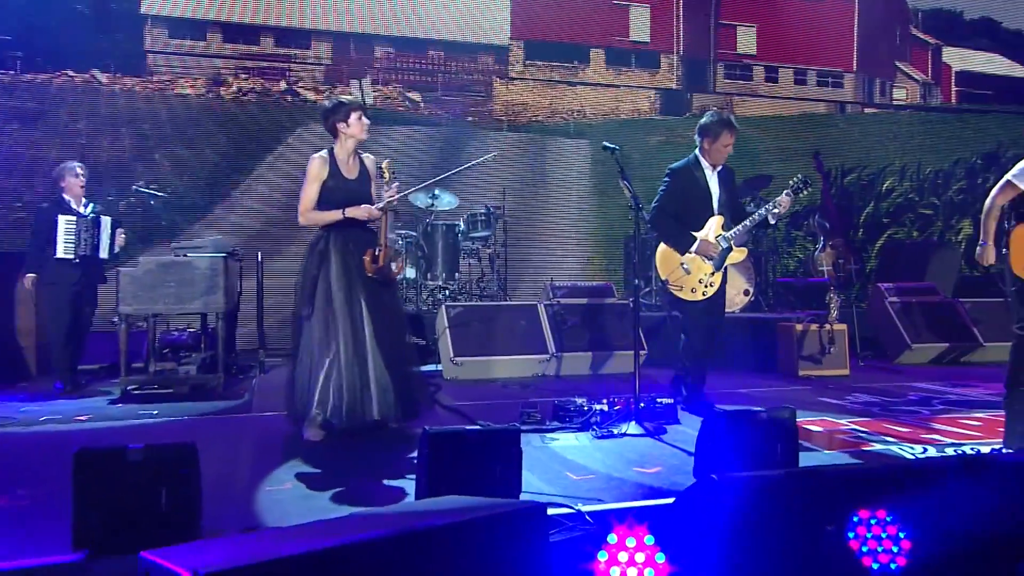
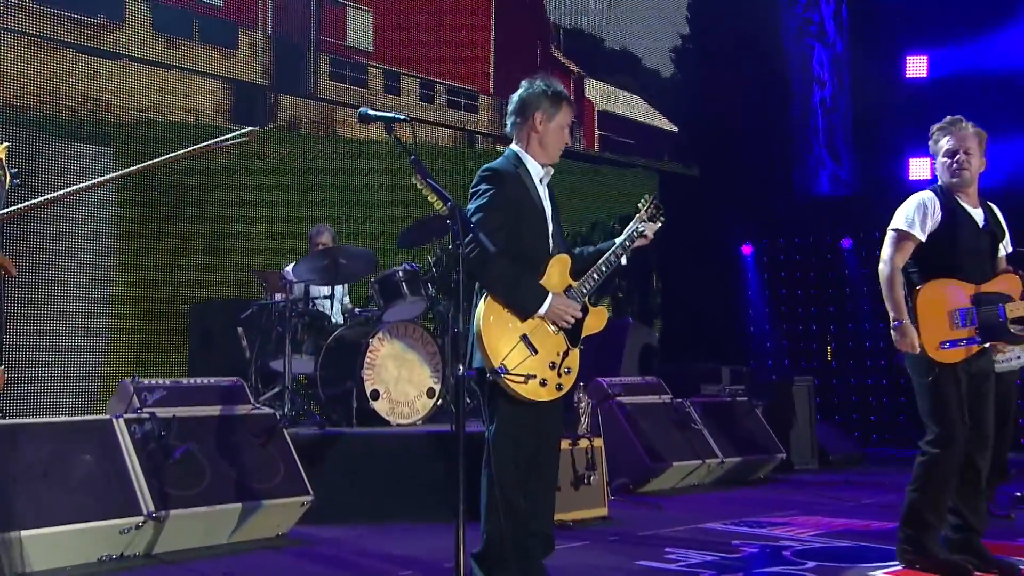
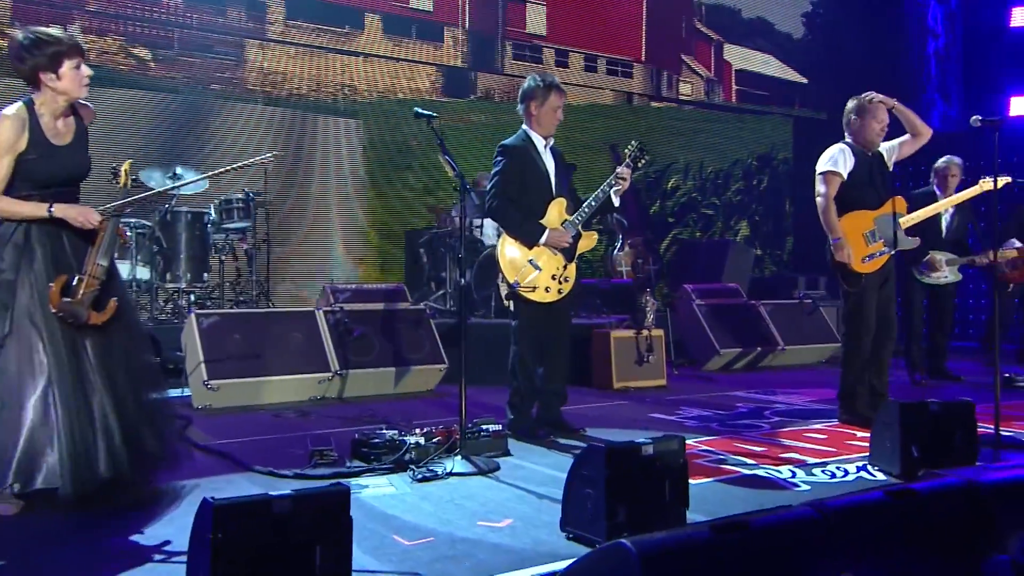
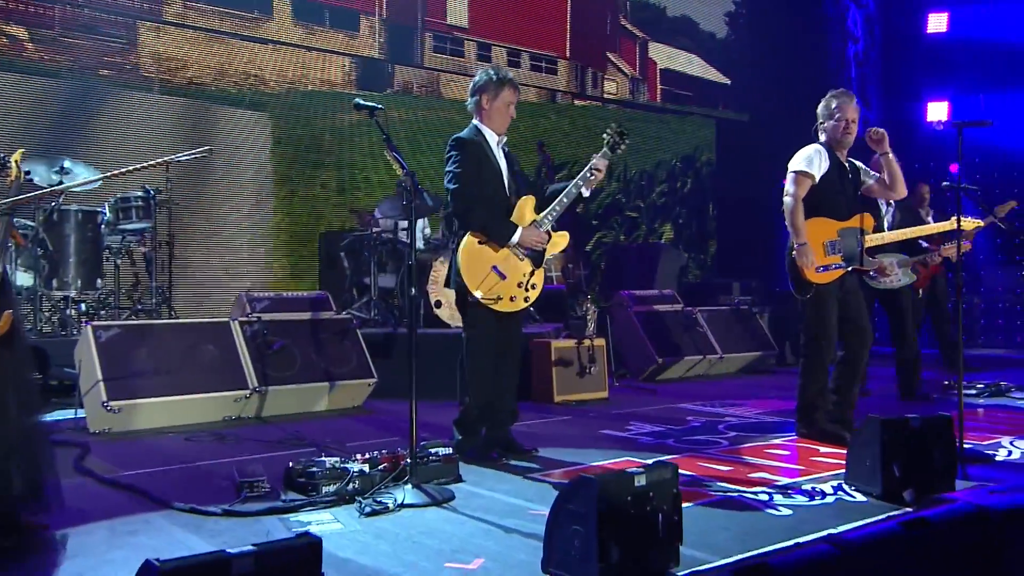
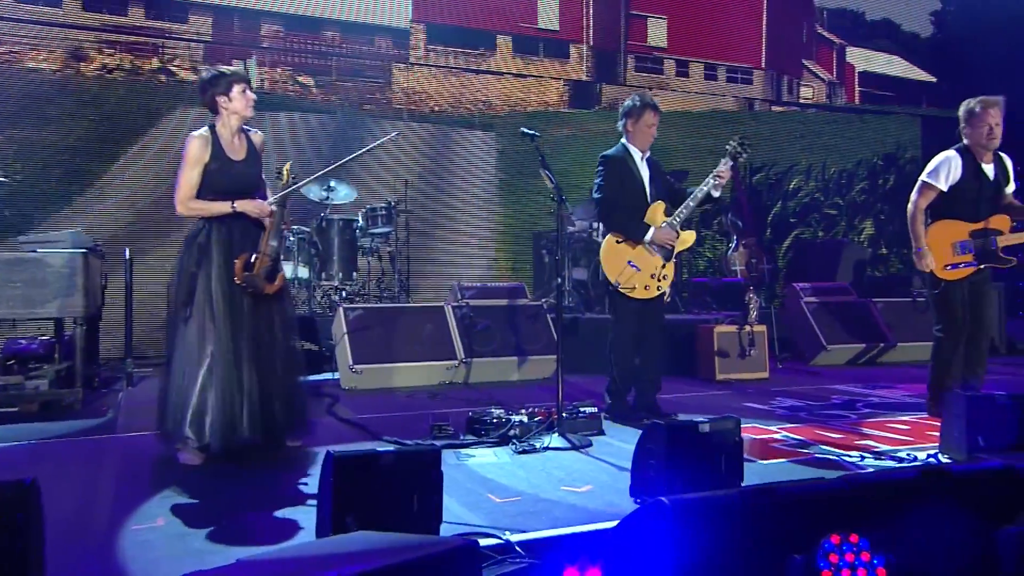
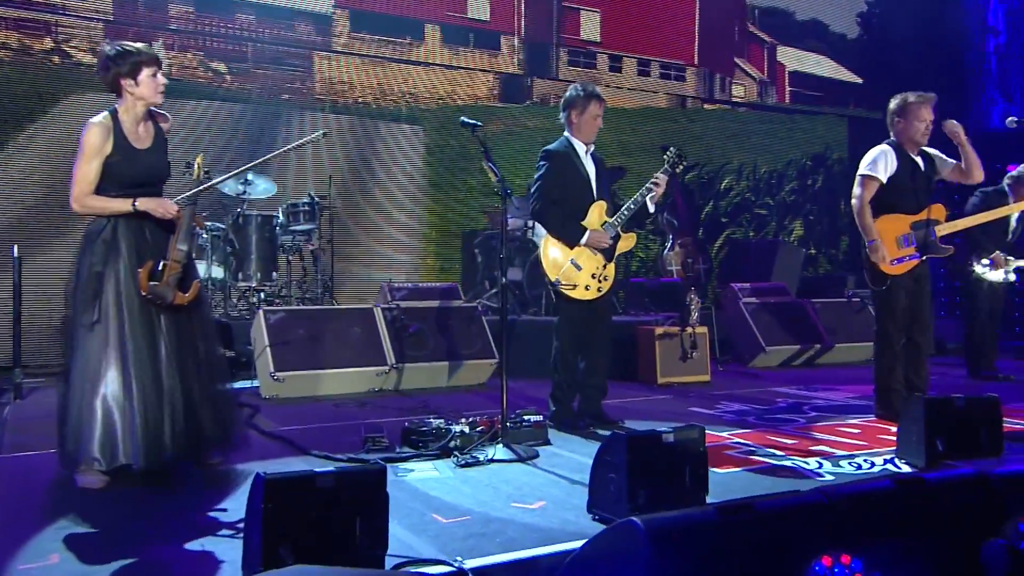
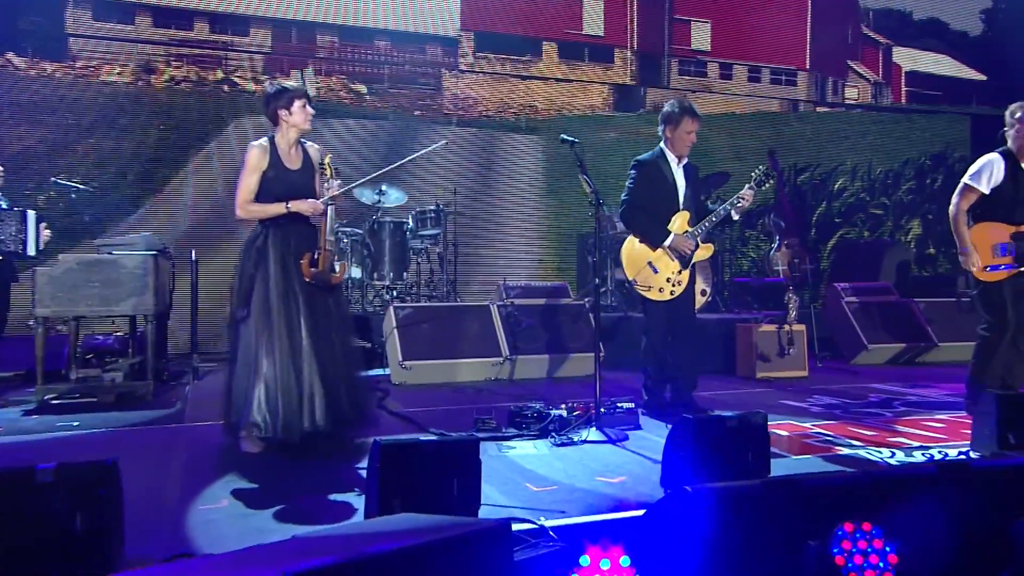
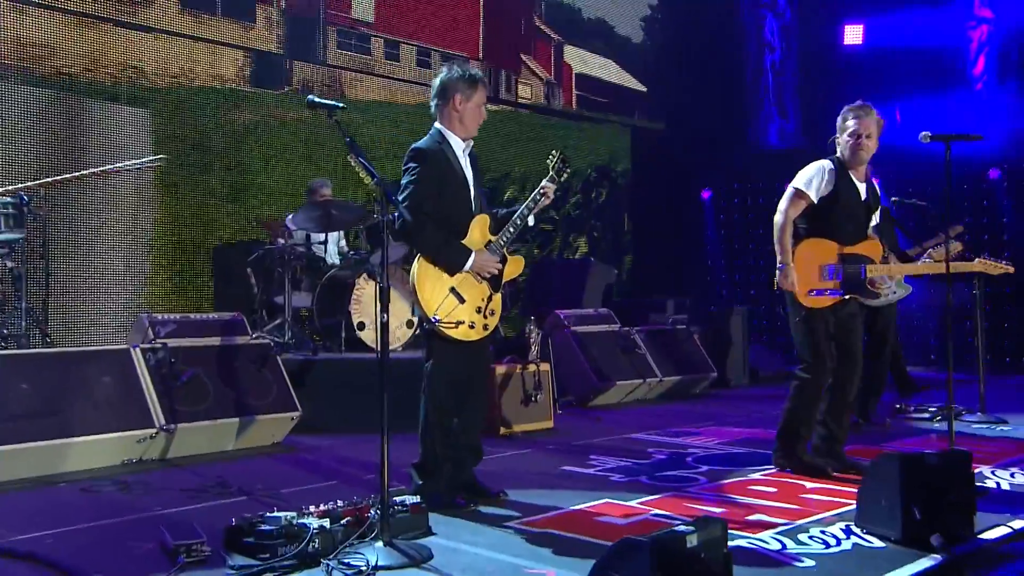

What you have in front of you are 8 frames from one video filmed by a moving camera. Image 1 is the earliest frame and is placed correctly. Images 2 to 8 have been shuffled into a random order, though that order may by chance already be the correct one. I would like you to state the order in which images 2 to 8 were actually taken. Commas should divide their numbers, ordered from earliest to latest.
7, 5, 6, 3, 4, 8, 2
